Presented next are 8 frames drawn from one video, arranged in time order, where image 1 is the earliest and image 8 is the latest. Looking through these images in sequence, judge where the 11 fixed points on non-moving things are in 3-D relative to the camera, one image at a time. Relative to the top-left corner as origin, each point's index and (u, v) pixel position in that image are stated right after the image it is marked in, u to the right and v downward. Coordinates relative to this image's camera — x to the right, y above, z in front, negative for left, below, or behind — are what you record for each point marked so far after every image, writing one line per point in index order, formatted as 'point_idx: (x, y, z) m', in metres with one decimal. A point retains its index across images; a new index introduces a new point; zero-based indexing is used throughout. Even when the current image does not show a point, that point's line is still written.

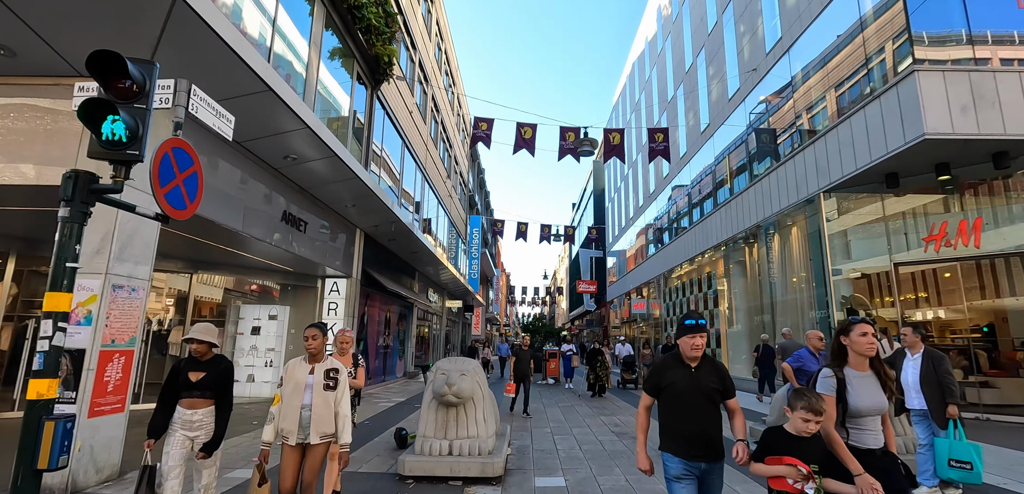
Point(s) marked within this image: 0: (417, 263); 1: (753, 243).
0: (-3.6, -0.6, +18.2) m
1: (+7.4, +0.1, +14.5) m
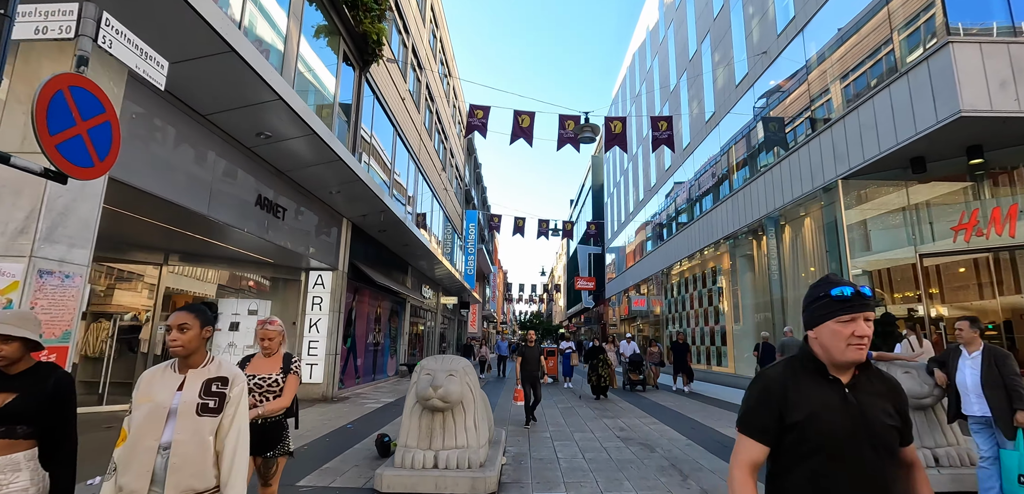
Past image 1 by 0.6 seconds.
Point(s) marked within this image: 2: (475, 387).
0: (-3.7, -0.4, +17.5) m
1: (+7.3, +0.3, +13.9) m
2: (-0.4, -1.4, +5.0) m
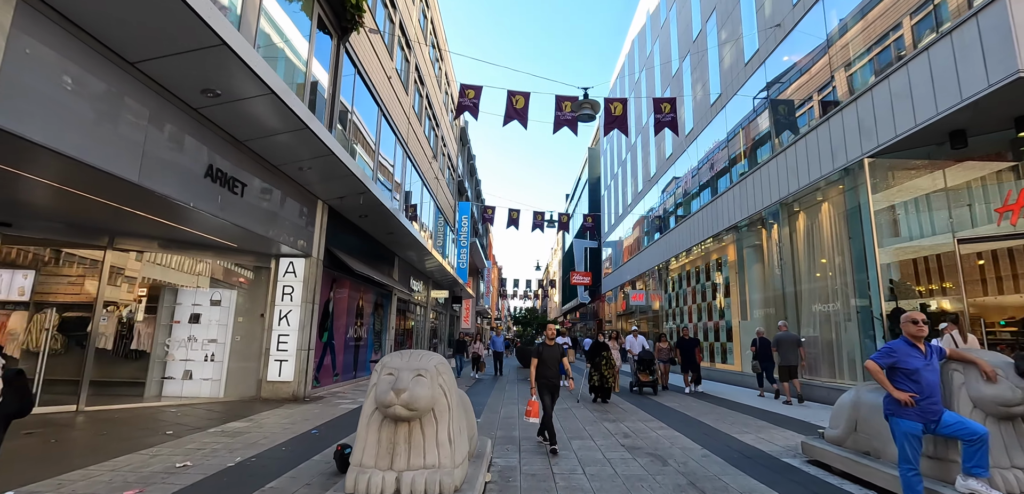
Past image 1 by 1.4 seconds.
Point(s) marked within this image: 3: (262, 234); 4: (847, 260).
0: (-4.0, 0.0, +16.4) m
1: (+7.1, +0.6, +12.9) m
2: (-0.5, -1.2, +4.1) m
3: (-4.5, +0.2, +8.7) m
4: (+7.0, -0.3, +9.9) m
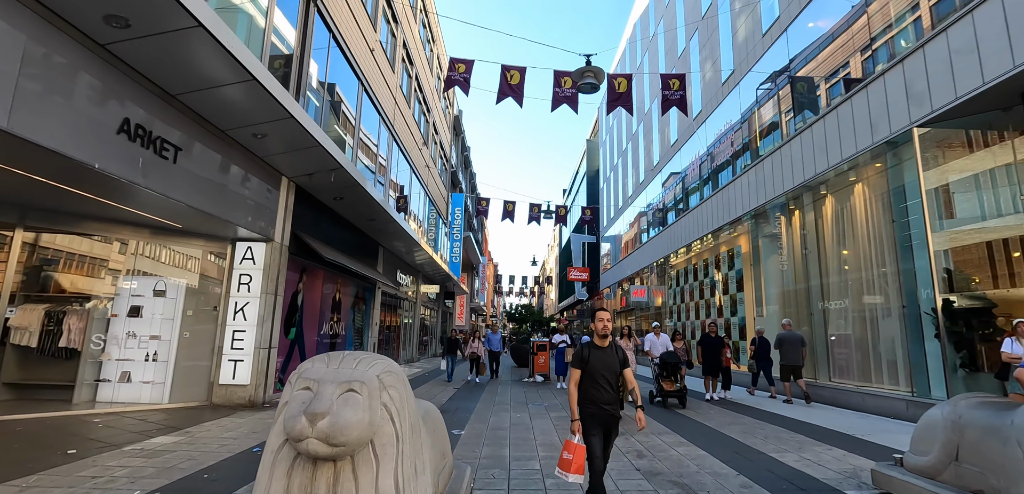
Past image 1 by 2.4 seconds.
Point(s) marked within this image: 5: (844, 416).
0: (-4.2, +0.3, +15.1) m
1: (+6.9, +0.9, +11.7) m
2: (-0.6, -0.9, +2.8) m
3: (-4.6, +0.5, +7.3) m
4: (+6.9, 0.0, +8.7) m
5: (+5.7, -2.9, +8.1) m
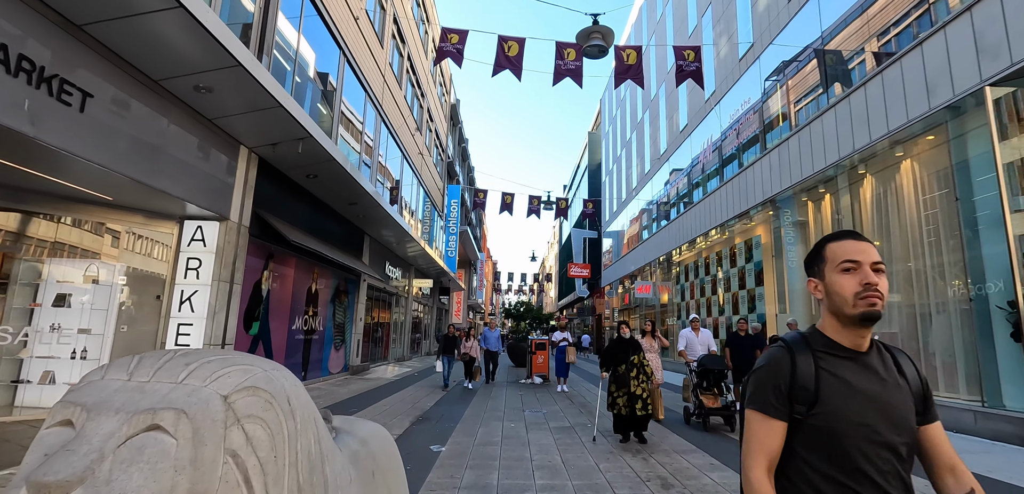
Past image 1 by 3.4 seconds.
0: (-4.3, +0.6, +13.9) m
1: (+6.8, +1.1, +10.4) m
2: (-0.7, -0.6, +1.5) m
3: (-4.7, +0.8, +6.1) m
4: (+6.8, +0.2, +7.5) m
5: (+5.6, -2.6, +6.9) m
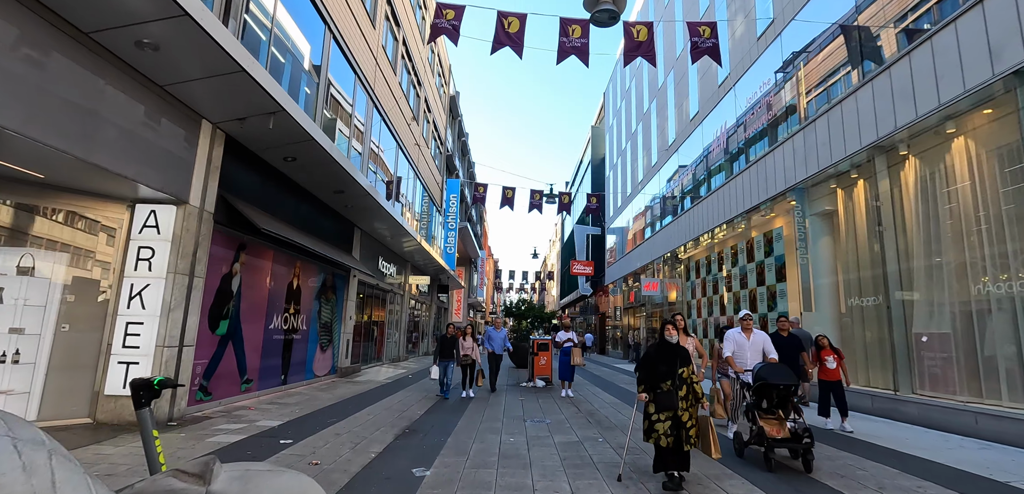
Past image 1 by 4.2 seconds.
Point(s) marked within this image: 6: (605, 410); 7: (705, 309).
0: (-4.3, +0.8, +12.9) m
1: (+6.8, +1.3, +9.5) m
2: (-0.7, -0.5, +0.6) m
3: (-4.7, +1.0, +5.1) m
4: (+6.8, +0.4, +6.5) m
5: (+5.5, -2.5, +5.9) m
6: (+1.6, -2.9, +8.4) m
7: (+6.8, -2.2, +16.8) m
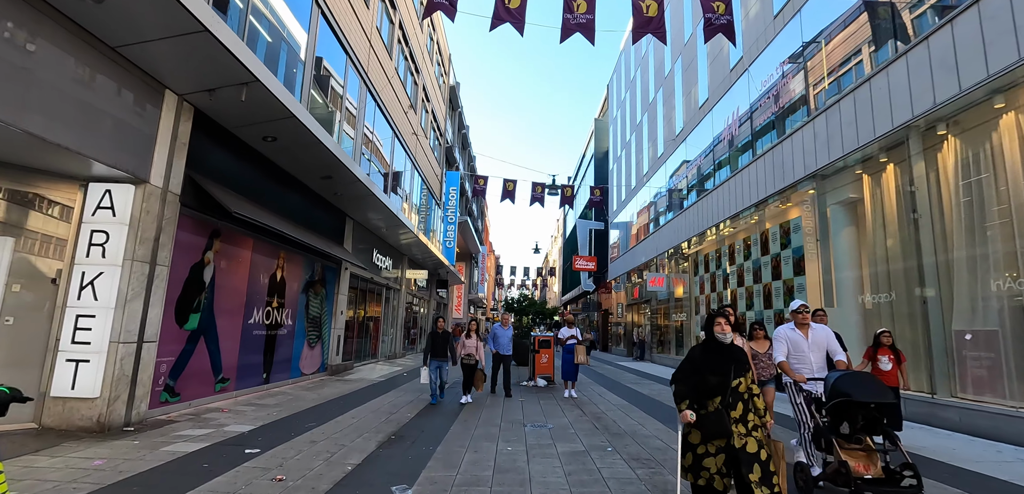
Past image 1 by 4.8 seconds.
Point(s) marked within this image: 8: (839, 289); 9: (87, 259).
0: (-4.3, +1.1, +12.2) m
1: (+6.8, +1.5, +8.7) m
2: (-0.8, -0.3, -0.1) m
3: (-4.7, +1.2, +4.4) m
4: (+6.8, +0.6, +5.8) m
5: (+5.5, -2.3, +5.2) m
6: (+1.6, -2.7, +7.7) m
7: (+6.9, -1.9, +16.1) m
8: (+6.8, -0.9, +9.9) m
9: (-5.1, -0.1, +5.7) m
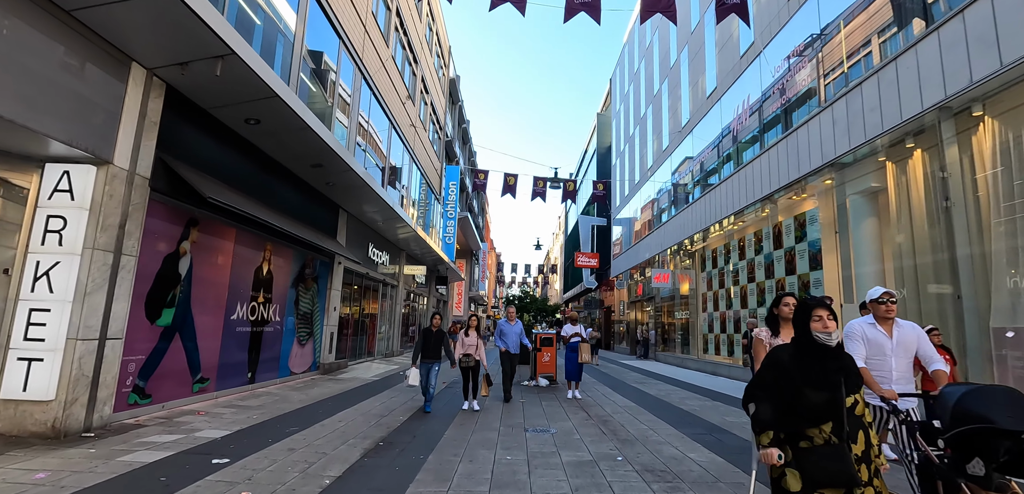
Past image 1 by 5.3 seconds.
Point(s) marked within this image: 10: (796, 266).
0: (-4.2, +1.2, +11.7) m
1: (+6.8, +1.6, +8.2) m
2: (-0.8, -0.2, -0.7) m
3: (-4.7, +1.3, +3.9) m
4: (+6.8, +0.7, +5.2) m
5: (+5.5, -2.2, +4.6) m
6: (+1.6, -2.6, +7.2) m
7: (+6.9, -1.8, +15.5) m
8: (+6.8, -0.7, +9.3) m
9: (-5.1, 0.0, +5.2) m
10: (+6.9, -0.5, +11.6) m
